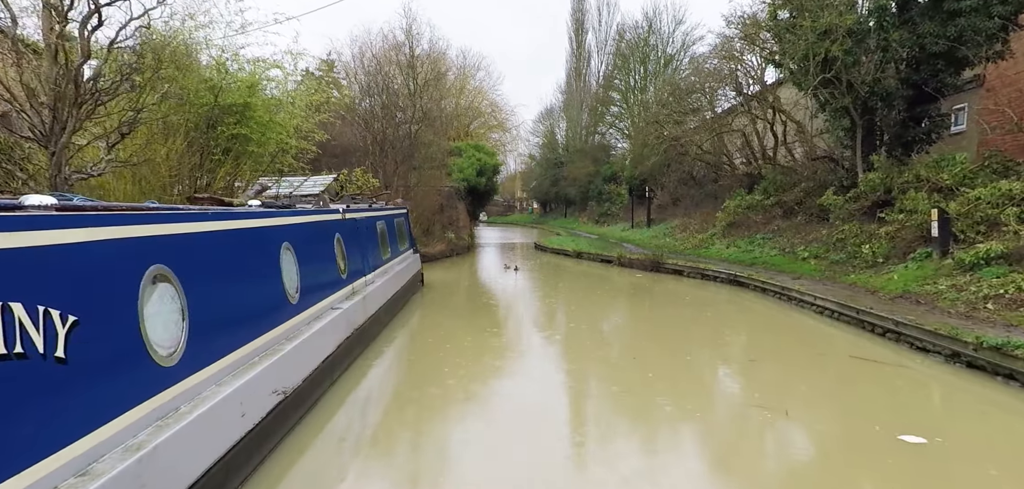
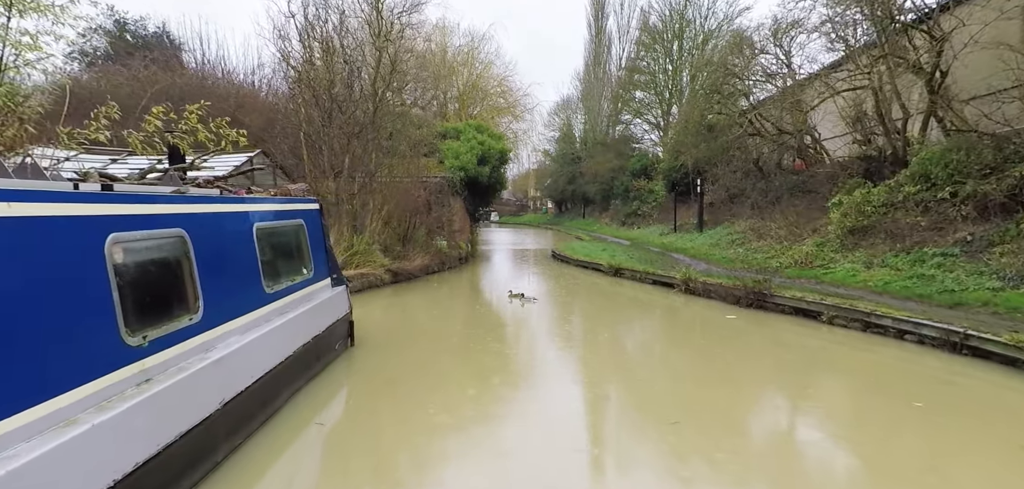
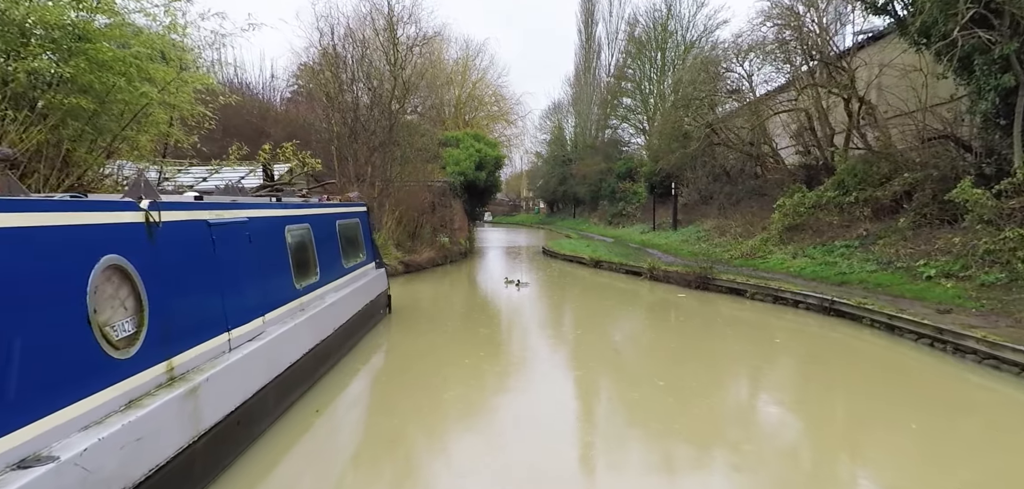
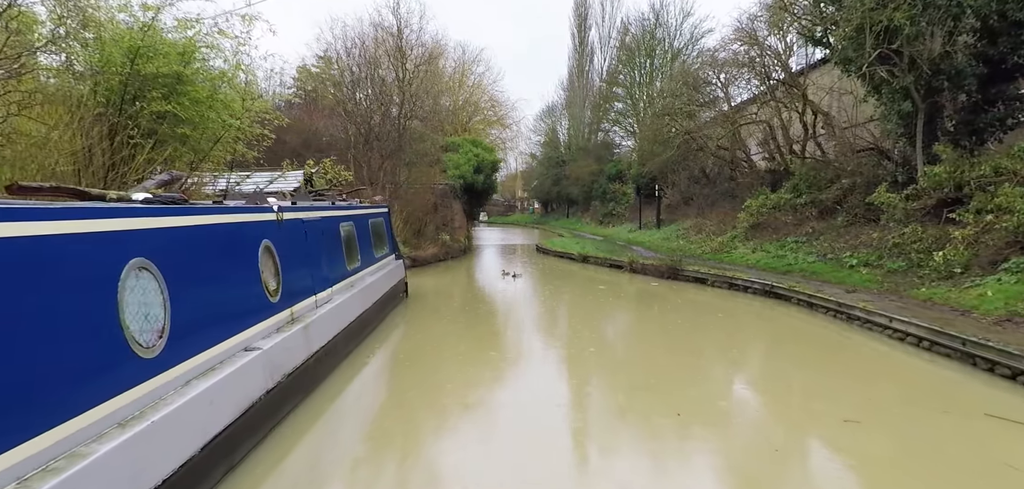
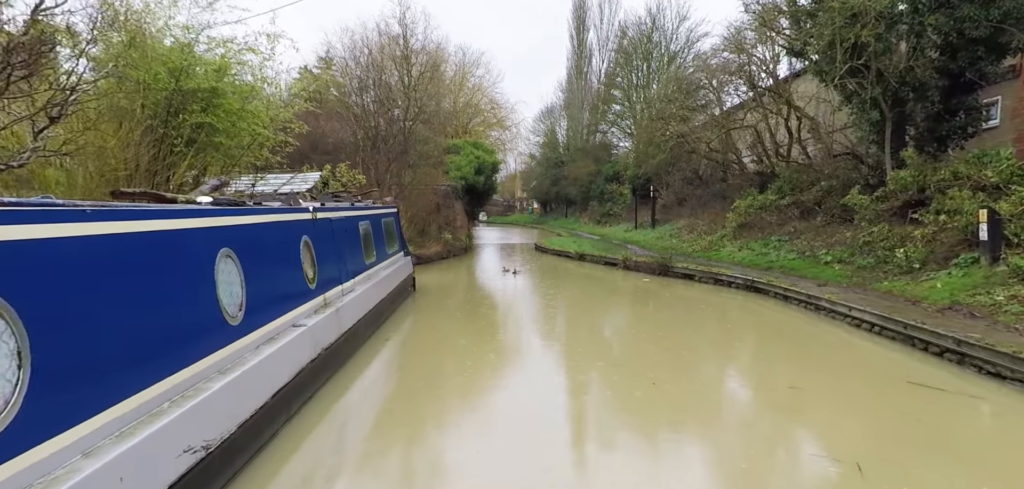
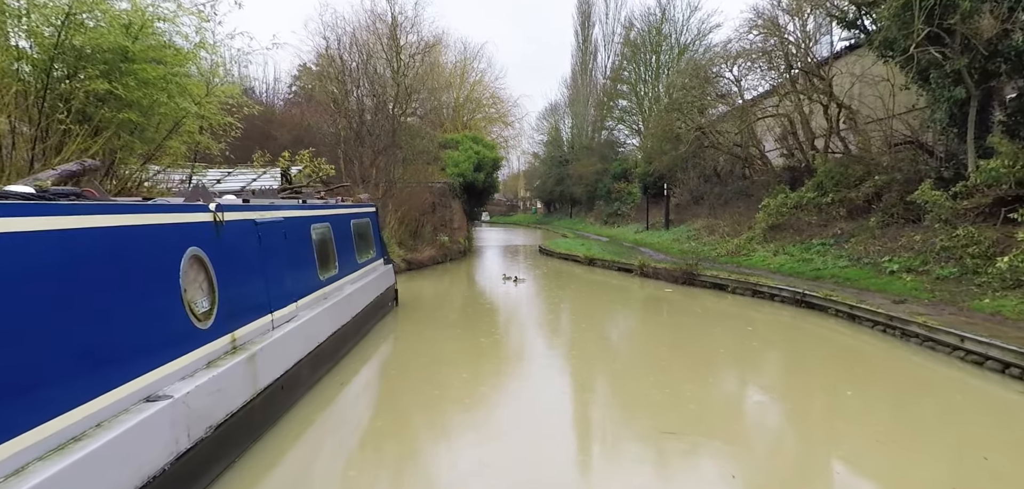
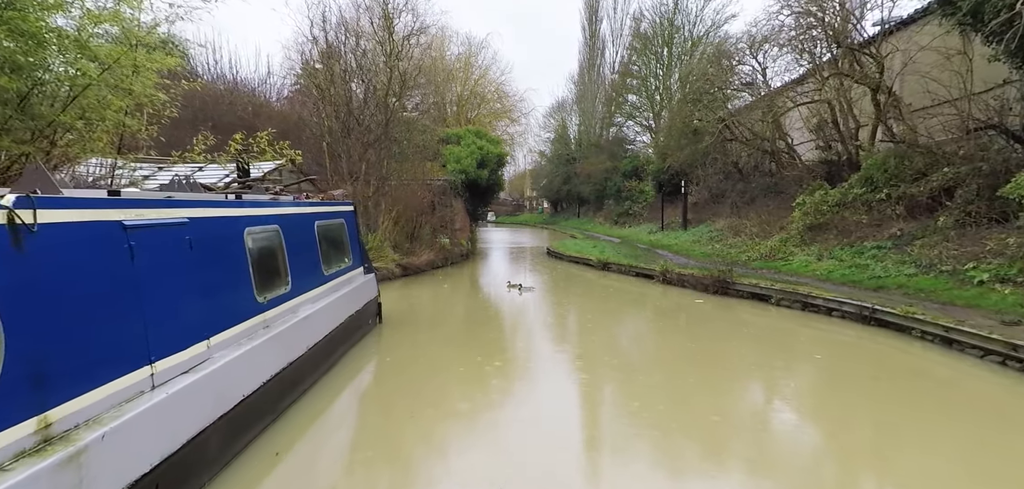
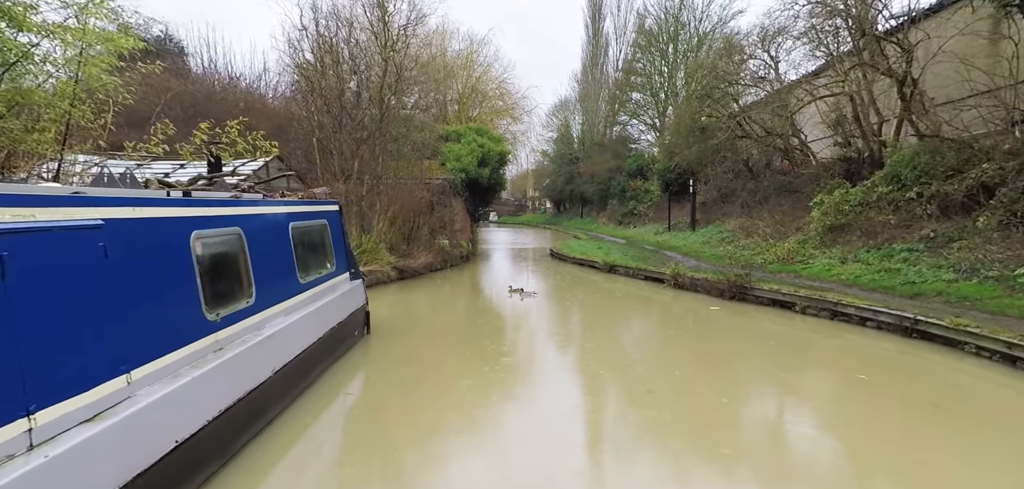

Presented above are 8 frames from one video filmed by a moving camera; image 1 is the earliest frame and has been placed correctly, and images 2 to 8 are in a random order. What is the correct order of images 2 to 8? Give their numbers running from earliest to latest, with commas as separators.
5, 4, 6, 3, 7, 8, 2
